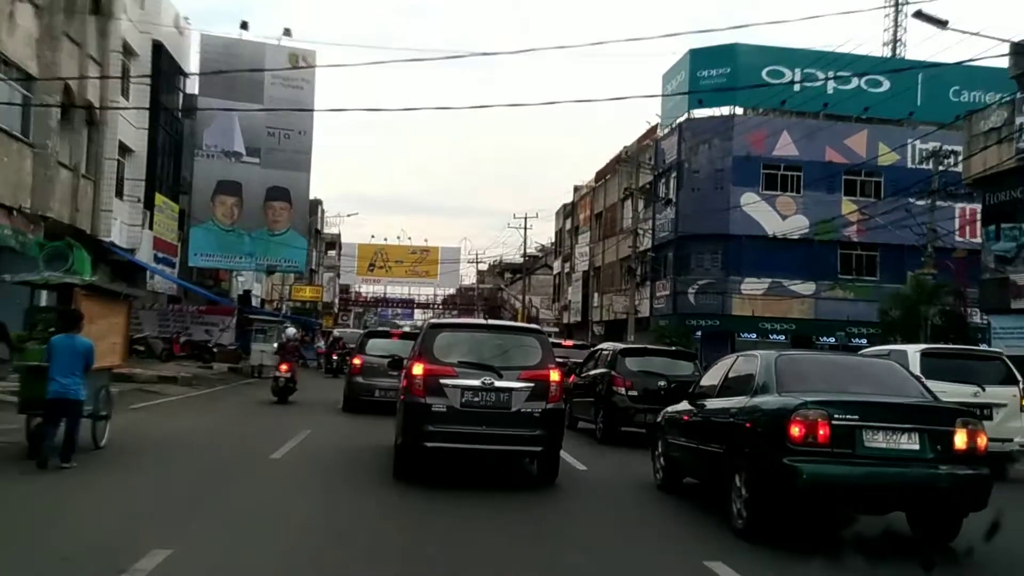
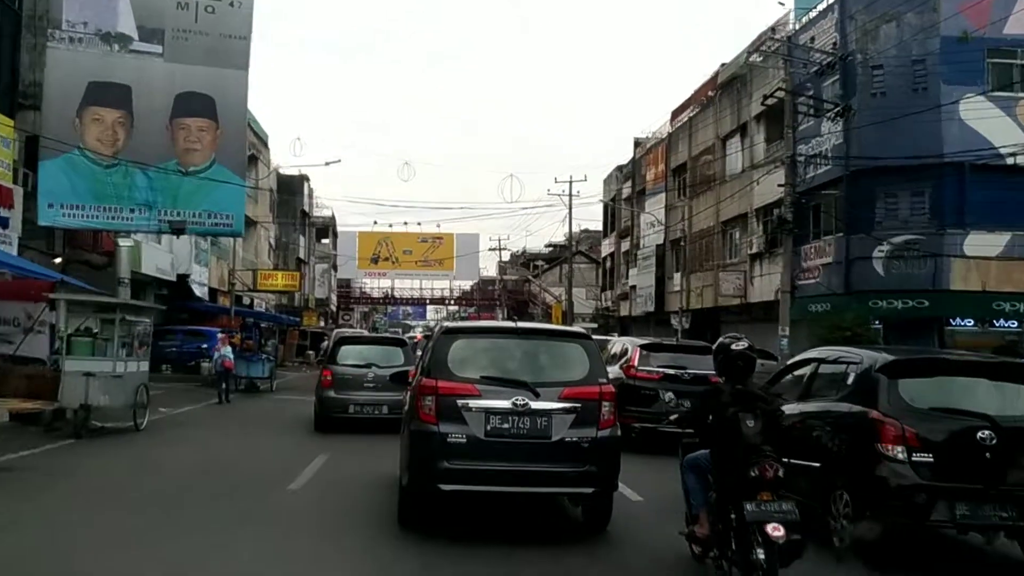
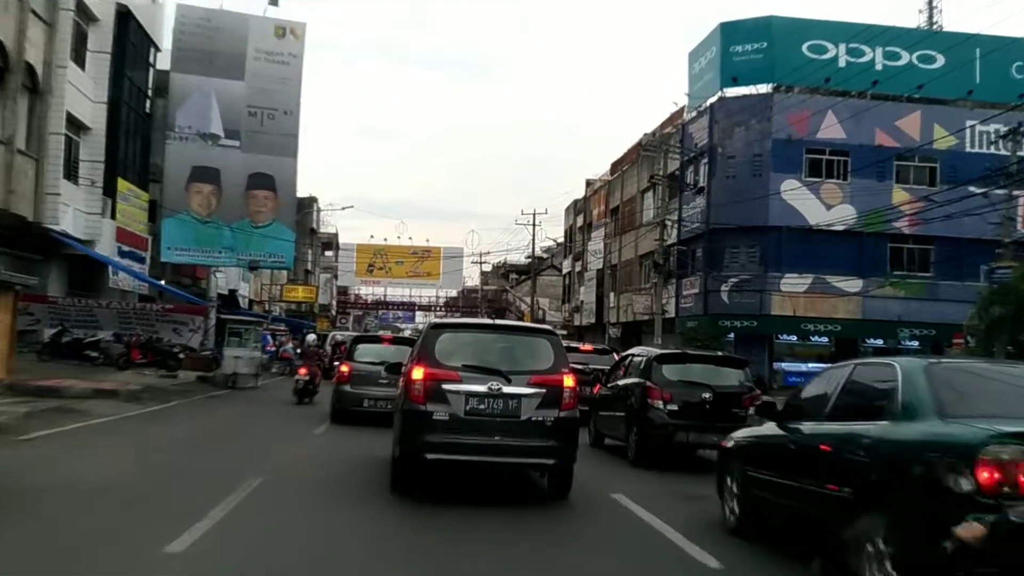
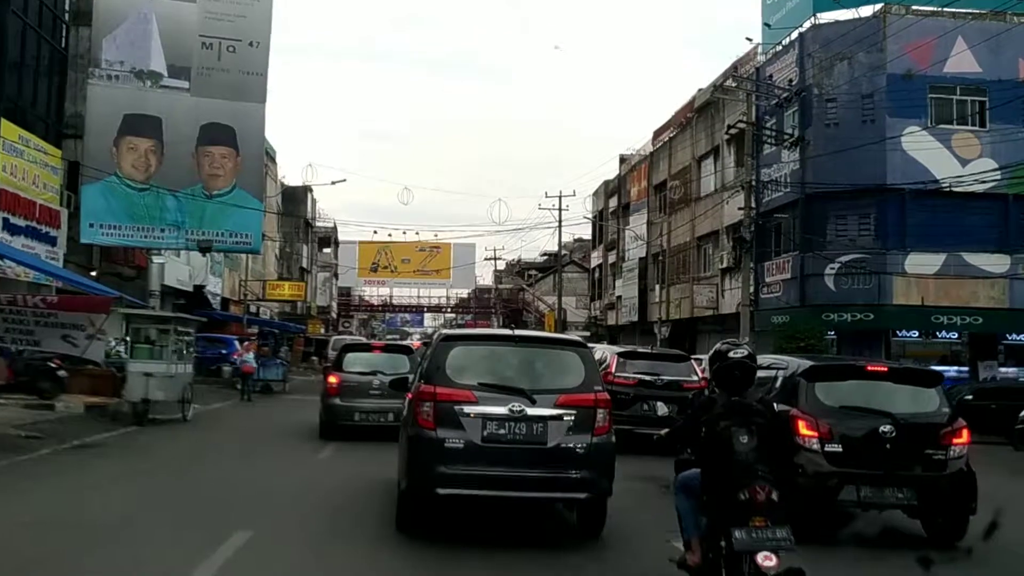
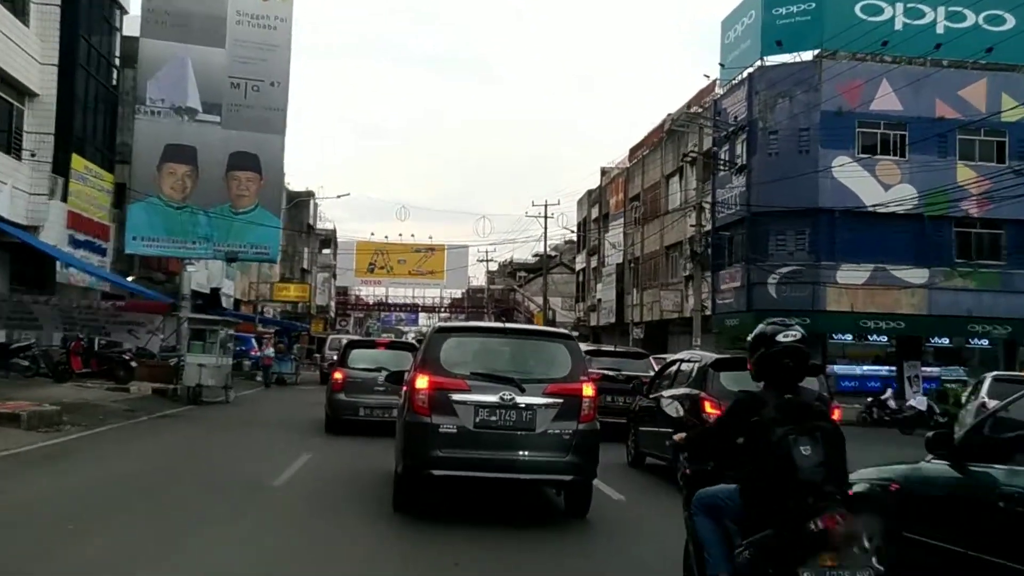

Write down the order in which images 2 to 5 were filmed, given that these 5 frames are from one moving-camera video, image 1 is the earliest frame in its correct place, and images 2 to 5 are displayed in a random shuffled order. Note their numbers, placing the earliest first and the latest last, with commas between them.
3, 5, 4, 2
